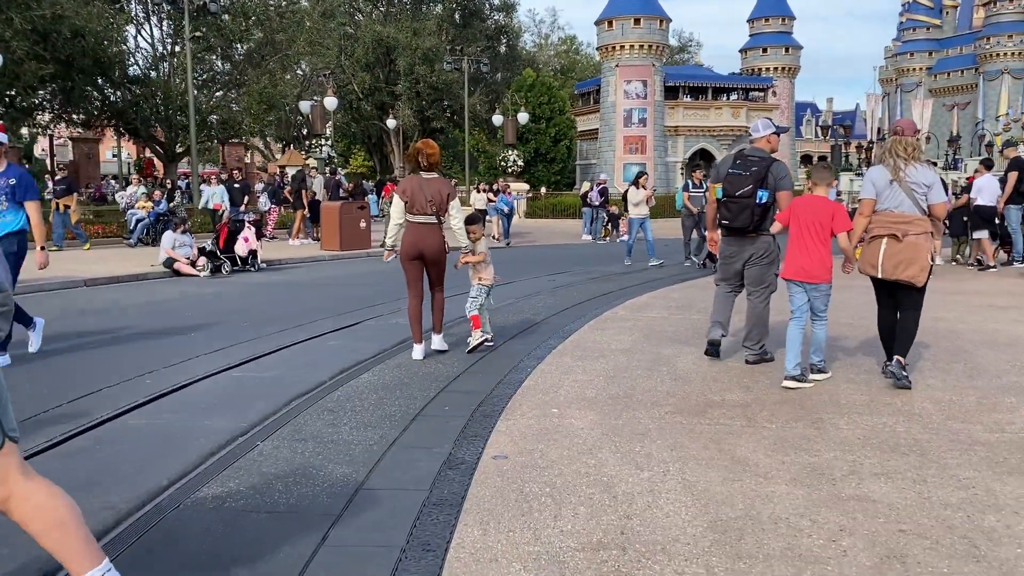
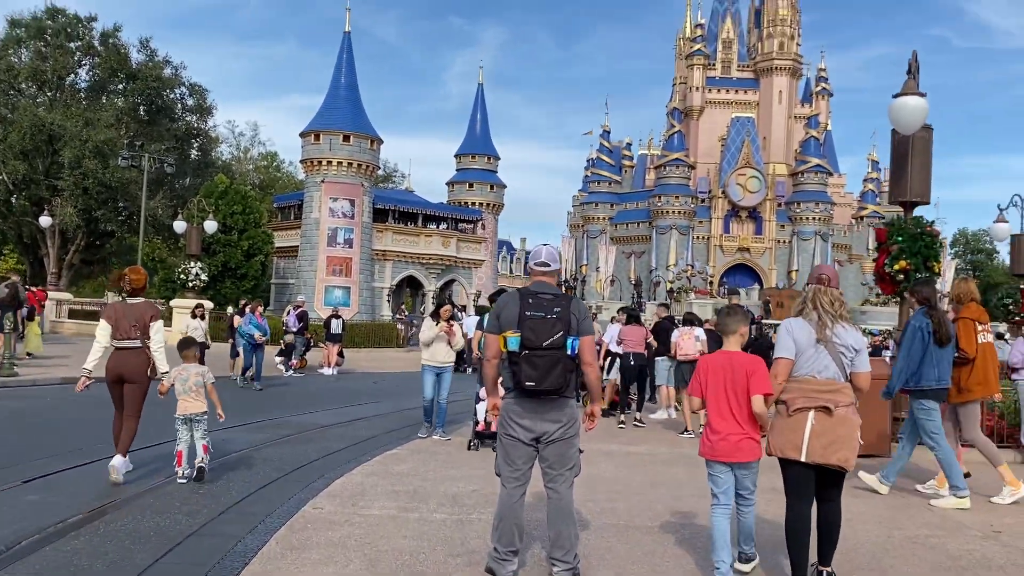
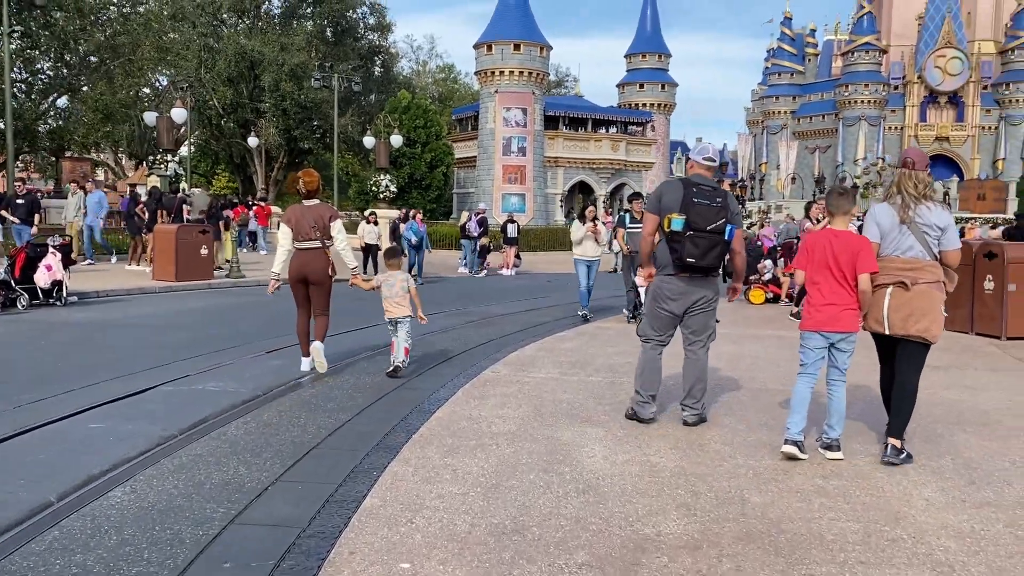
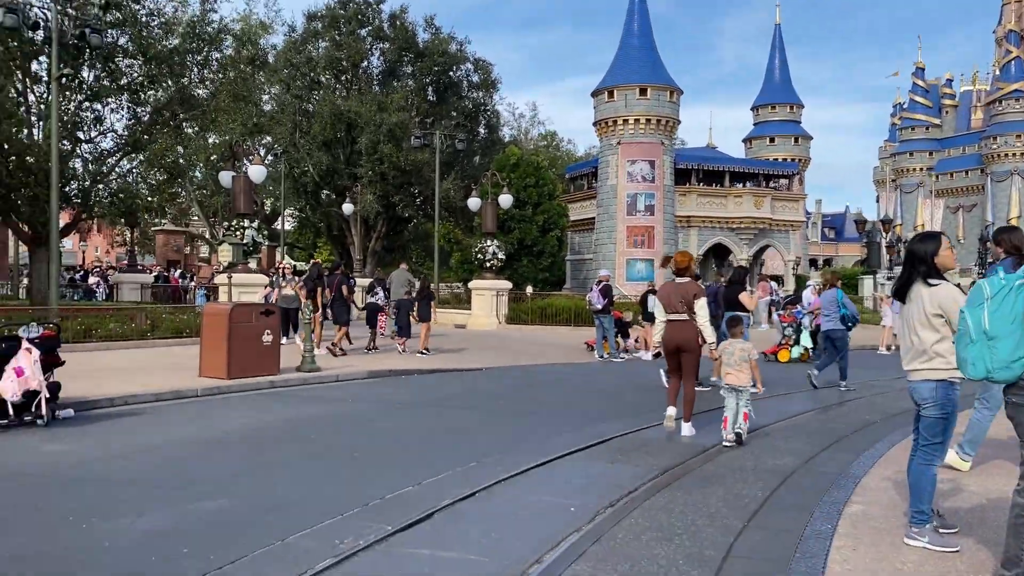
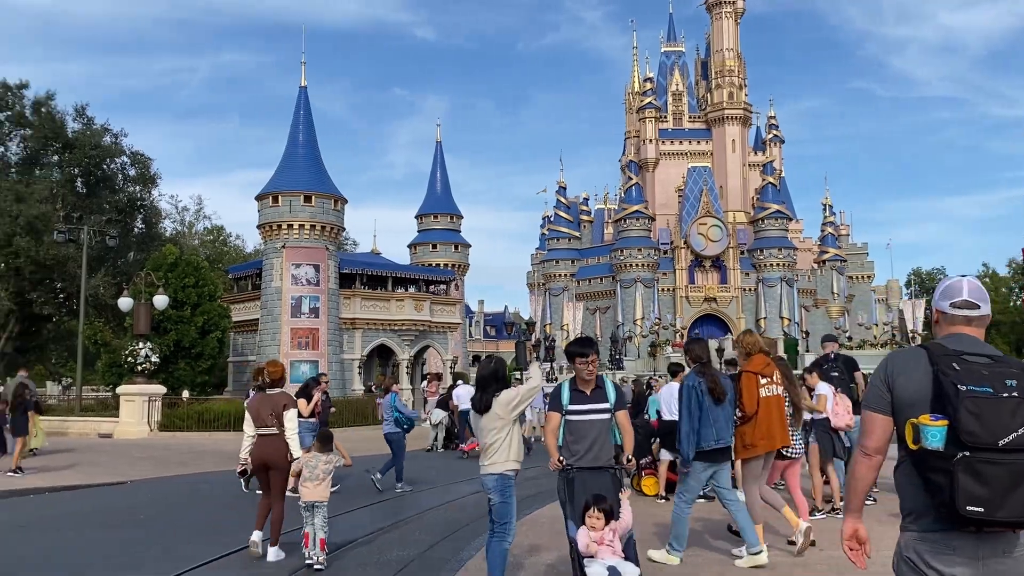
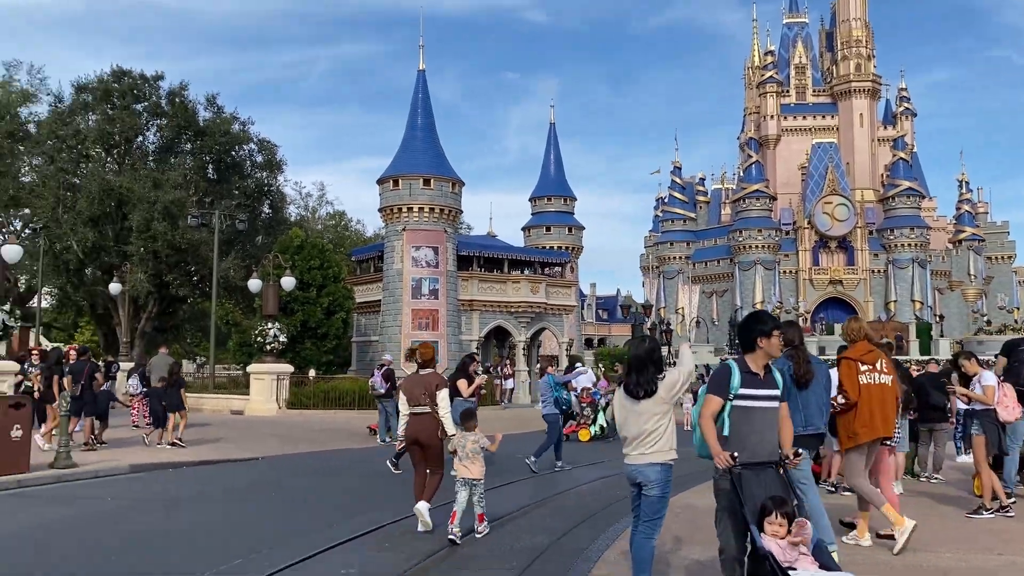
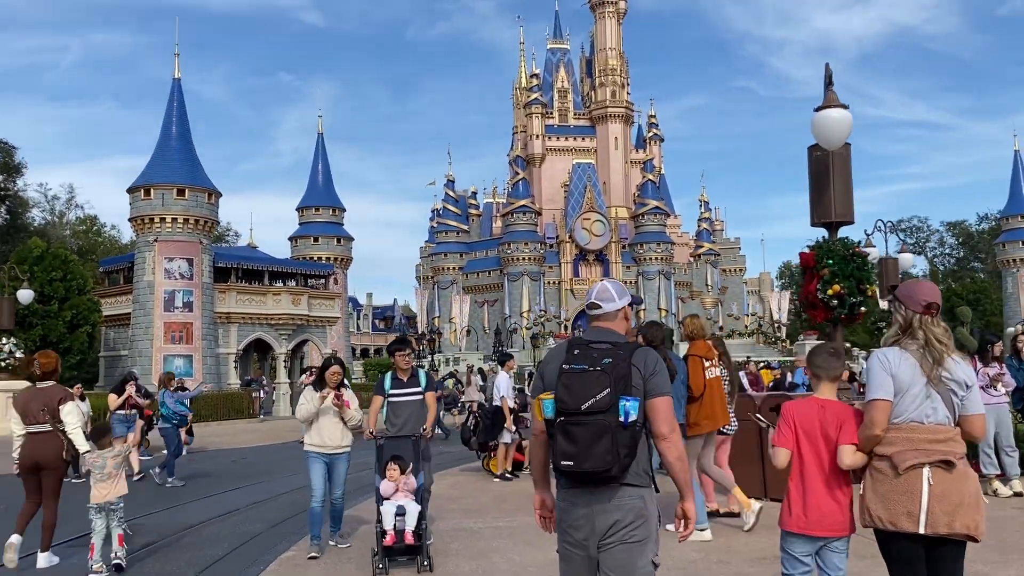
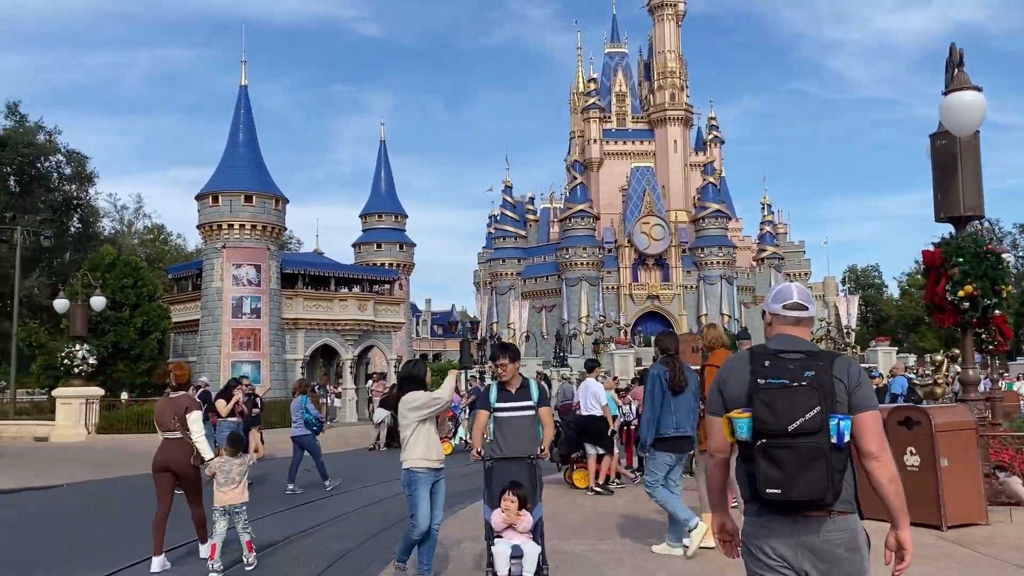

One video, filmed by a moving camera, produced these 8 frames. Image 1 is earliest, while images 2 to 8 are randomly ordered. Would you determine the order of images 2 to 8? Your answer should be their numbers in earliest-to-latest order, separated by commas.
3, 2, 7, 8, 5, 6, 4
